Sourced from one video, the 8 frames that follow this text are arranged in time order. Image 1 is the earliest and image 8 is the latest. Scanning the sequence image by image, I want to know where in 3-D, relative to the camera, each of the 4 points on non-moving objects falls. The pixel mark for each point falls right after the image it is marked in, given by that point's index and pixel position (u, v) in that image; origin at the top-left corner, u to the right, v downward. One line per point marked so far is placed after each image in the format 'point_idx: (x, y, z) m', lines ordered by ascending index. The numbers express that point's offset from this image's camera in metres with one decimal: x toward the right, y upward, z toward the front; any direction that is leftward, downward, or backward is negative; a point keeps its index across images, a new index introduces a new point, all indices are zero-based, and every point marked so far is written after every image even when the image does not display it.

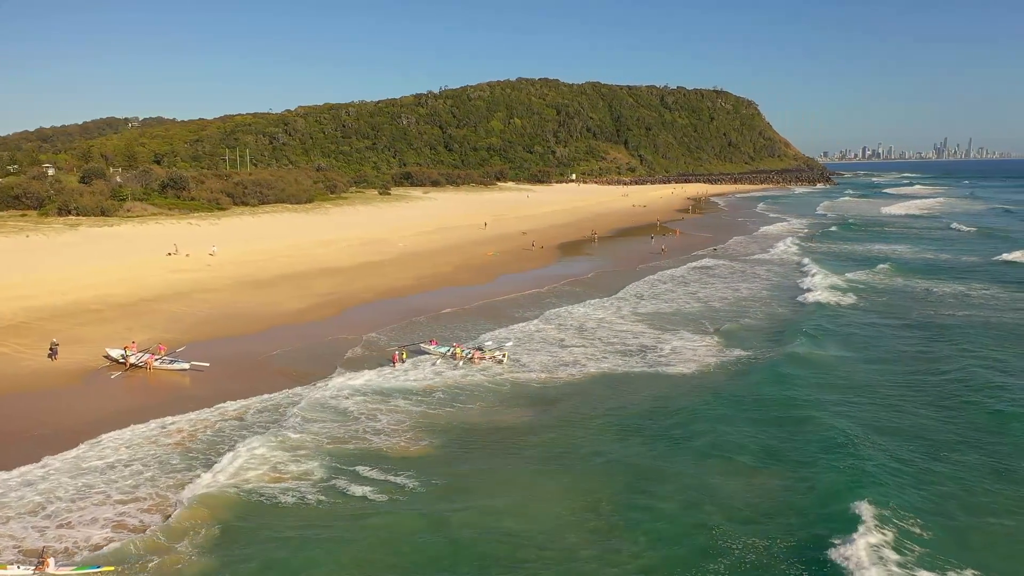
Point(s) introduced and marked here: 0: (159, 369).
0: (-8.3, -1.9, +14.7) m
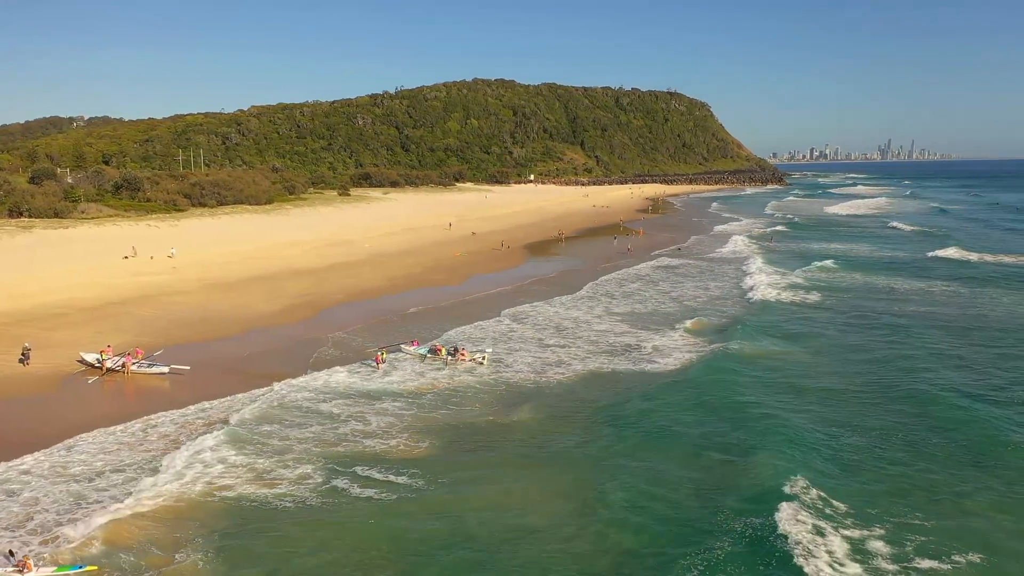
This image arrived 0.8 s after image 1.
0: (-8.7, -2.0, +14.4) m
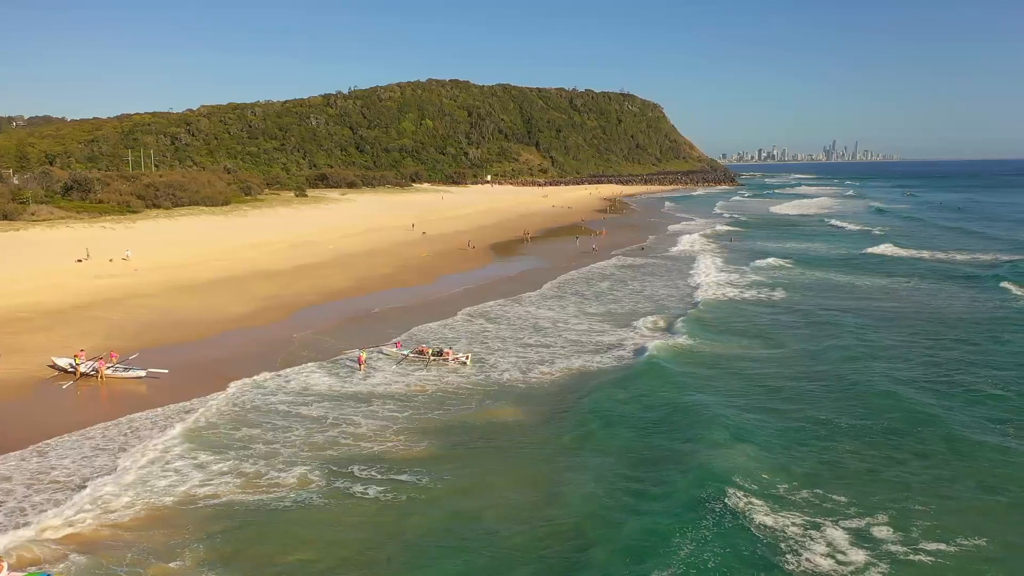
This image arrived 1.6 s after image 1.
0: (-9.1, -2.1, +14.0) m
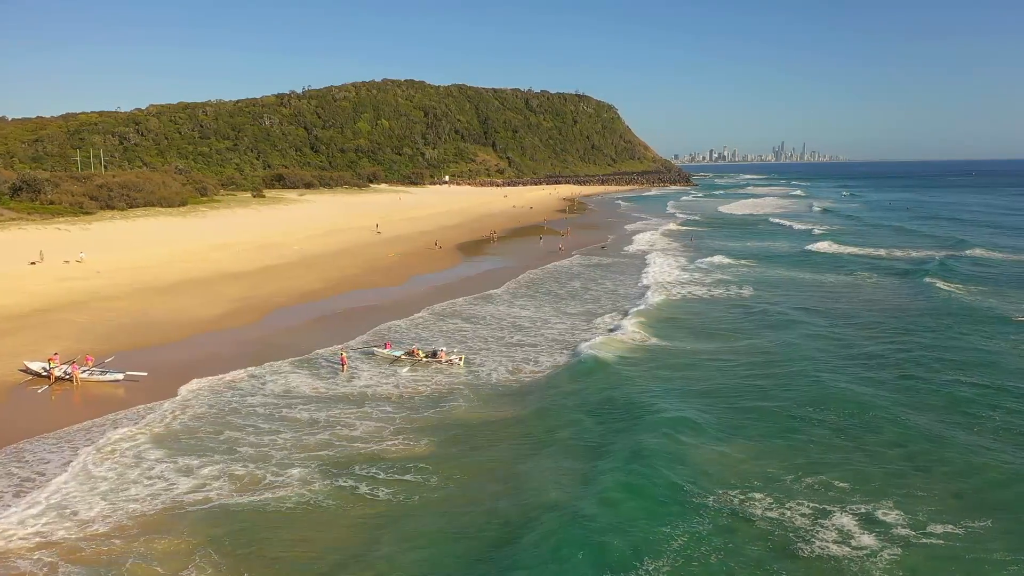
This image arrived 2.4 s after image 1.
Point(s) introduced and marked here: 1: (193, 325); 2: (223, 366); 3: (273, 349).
0: (-9.4, -2.1, +13.6) m
1: (-10.5, -1.2, +20.0) m
2: (-7.4, -2.0, +15.6) m
3: (-6.8, -1.7, +17.4) m
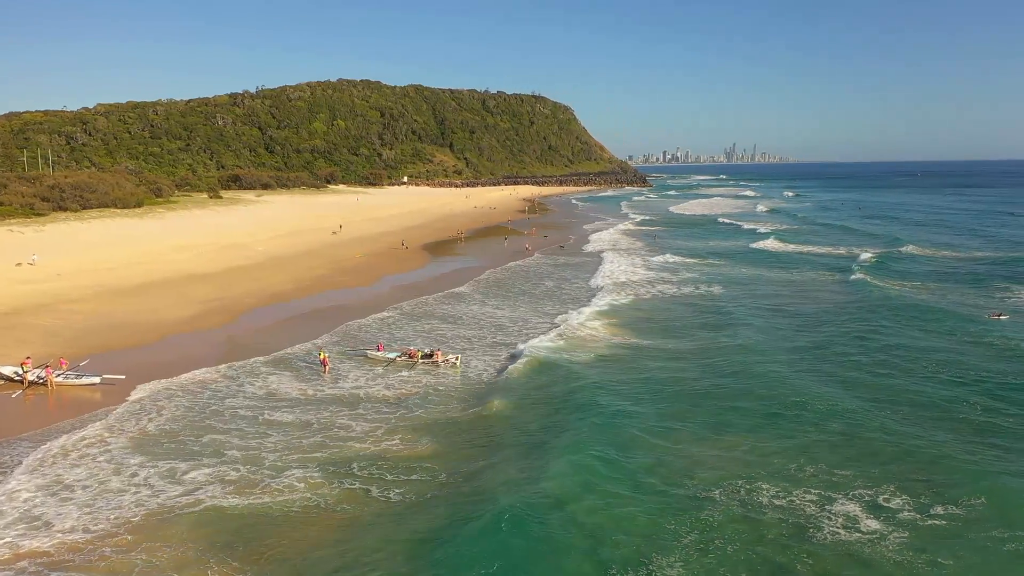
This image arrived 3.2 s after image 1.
0: (-9.7, -2.1, +13.2) m
1: (-11.1, -1.2, +19.6) m
2: (-7.8, -2.0, +15.3) m
3: (-7.4, -1.7, +17.1) m
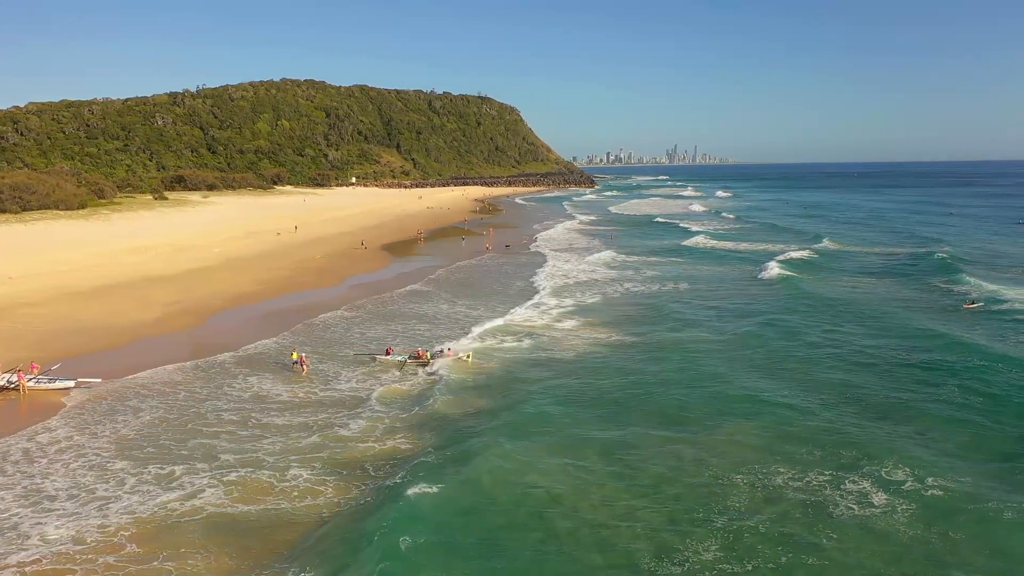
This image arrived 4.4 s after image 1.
0: (-10.1, -2.2, +12.8) m
1: (-11.7, -1.3, +19.0) m
2: (-8.3, -2.0, +15.0) m
3: (-7.9, -1.7, +16.8) m
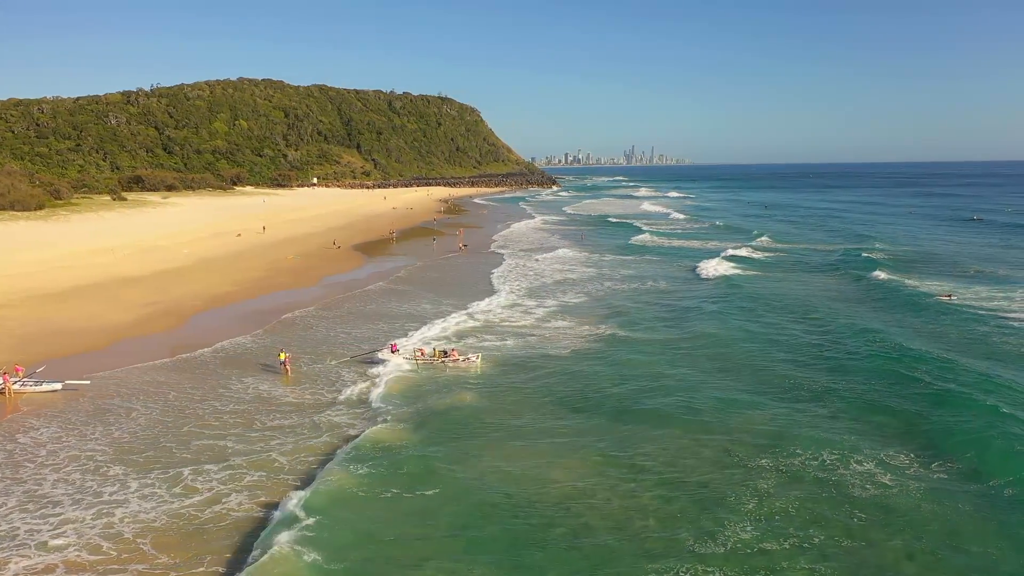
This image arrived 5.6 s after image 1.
0: (-10.2, -2.2, +12.5) m
1: (-12.1, -1.3, +18.7) m
2: (-8.4, -2.0, +14.7) m
3: (-8.1, -1.7, +16.5) m
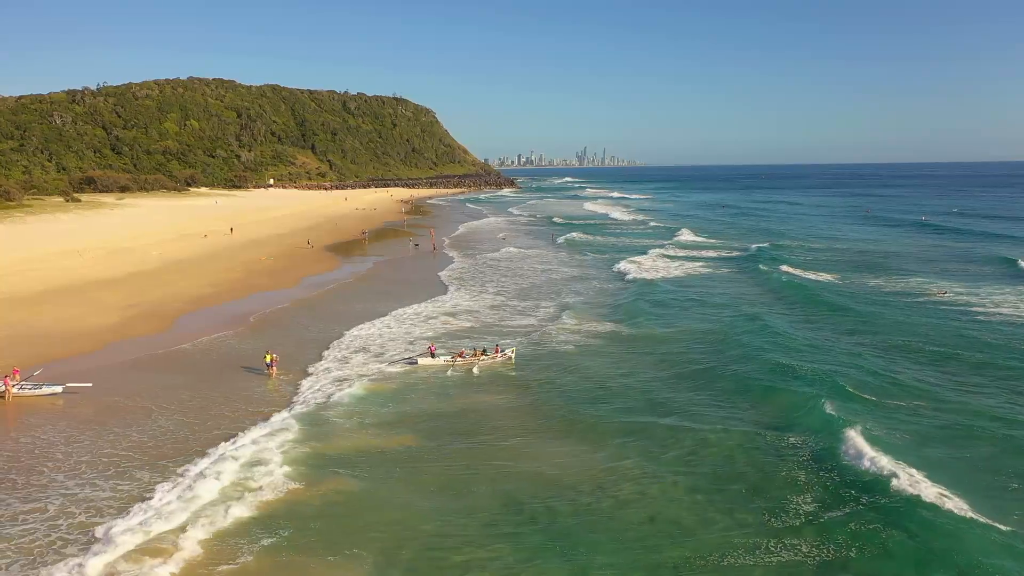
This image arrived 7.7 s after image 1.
0: (-10.0, -2.2, +12.1) m
1: (-12.0, -1.3, +18.2) m
2: (-8.3, -2.0, +14.3) m
3: (-8.1, -1.7, +16.2) m
